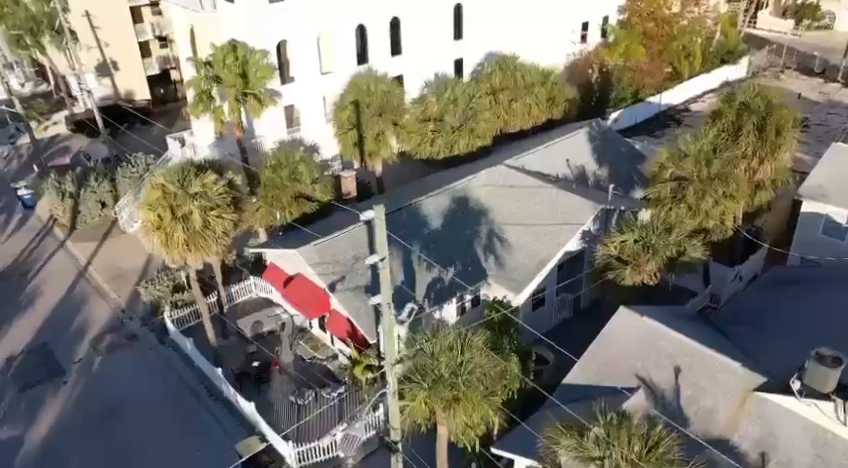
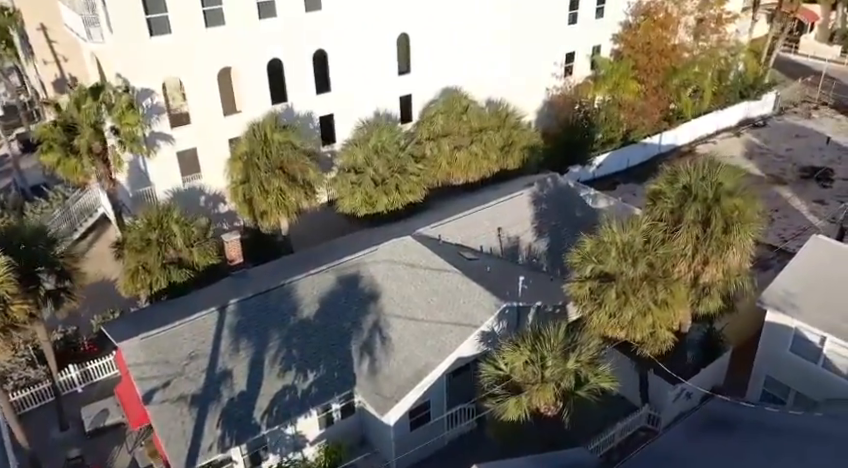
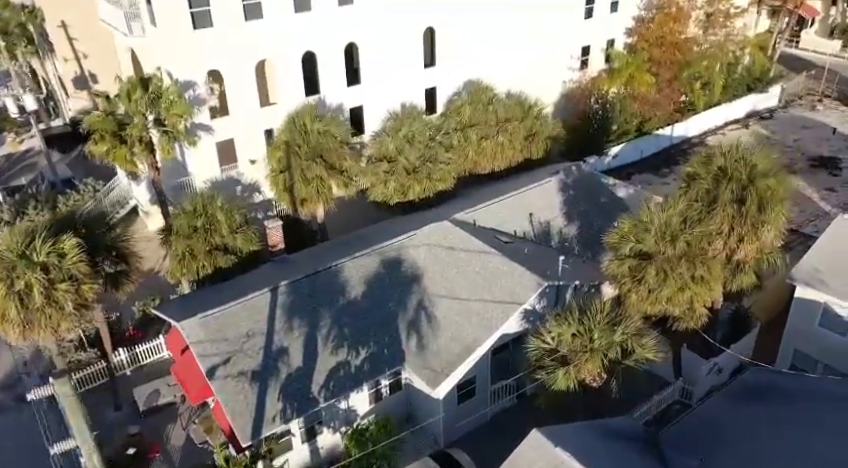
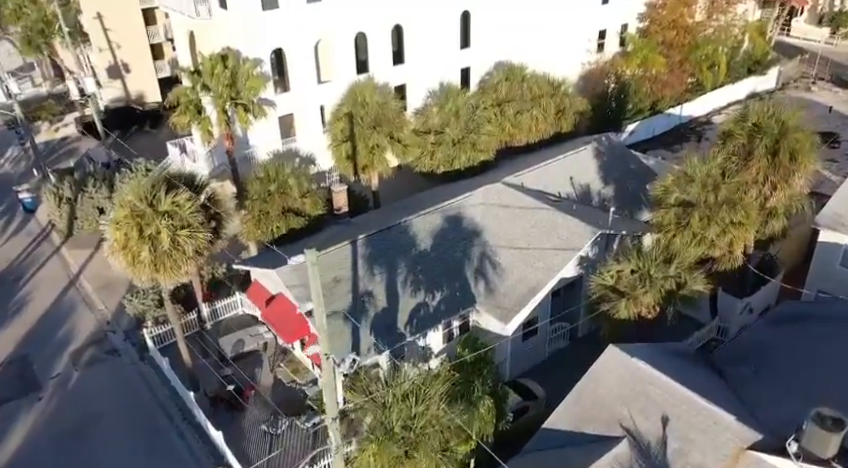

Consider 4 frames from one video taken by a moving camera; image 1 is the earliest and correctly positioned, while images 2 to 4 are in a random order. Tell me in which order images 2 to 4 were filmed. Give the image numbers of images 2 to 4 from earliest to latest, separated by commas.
4, 3, 2
